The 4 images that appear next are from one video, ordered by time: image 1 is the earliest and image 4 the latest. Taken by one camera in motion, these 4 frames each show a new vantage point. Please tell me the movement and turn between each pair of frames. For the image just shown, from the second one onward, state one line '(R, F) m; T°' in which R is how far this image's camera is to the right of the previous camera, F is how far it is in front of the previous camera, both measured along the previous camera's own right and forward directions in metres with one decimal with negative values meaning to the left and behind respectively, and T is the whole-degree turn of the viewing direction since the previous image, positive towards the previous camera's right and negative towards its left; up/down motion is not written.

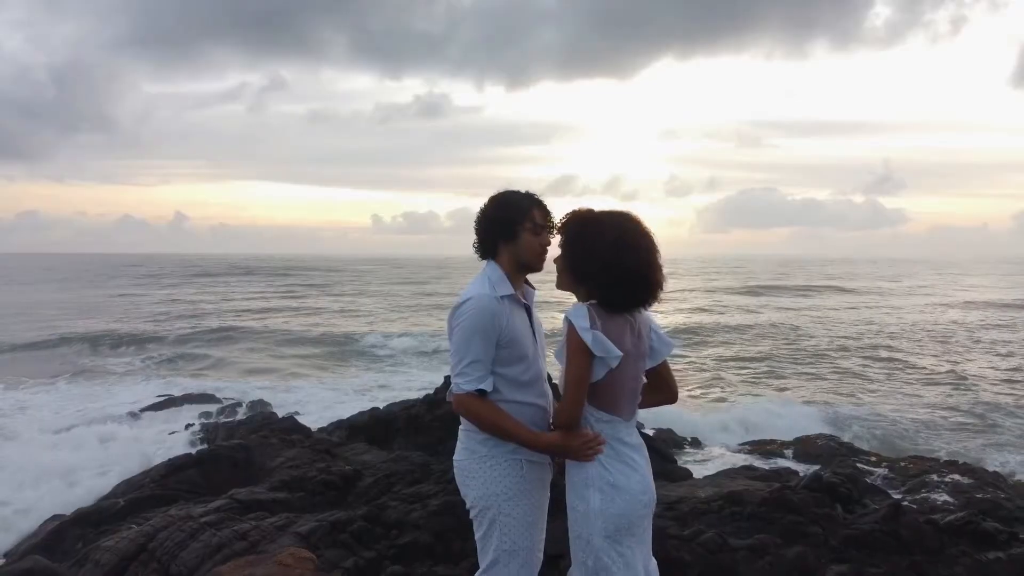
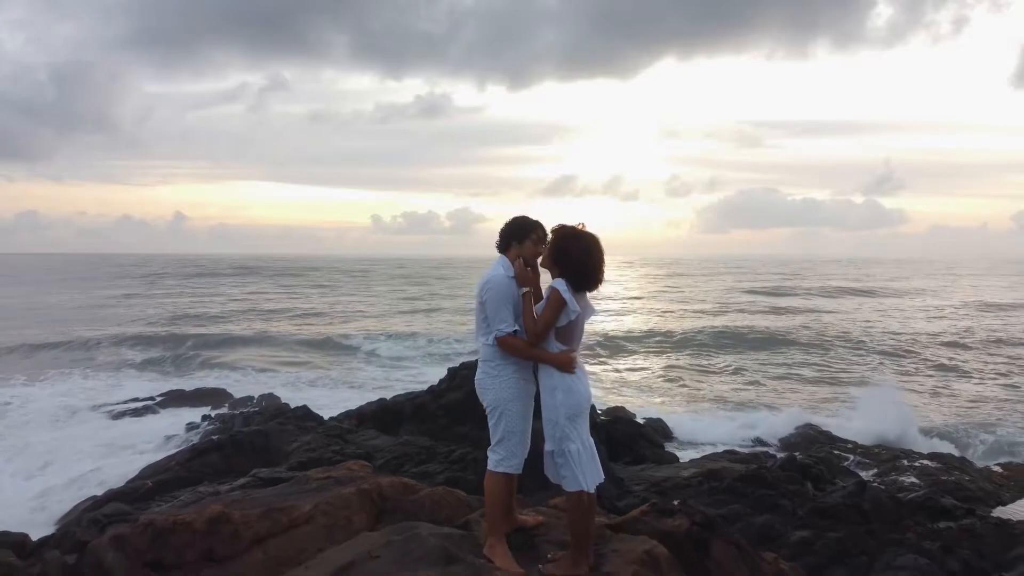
(-0.7, -0.9) m; 0°
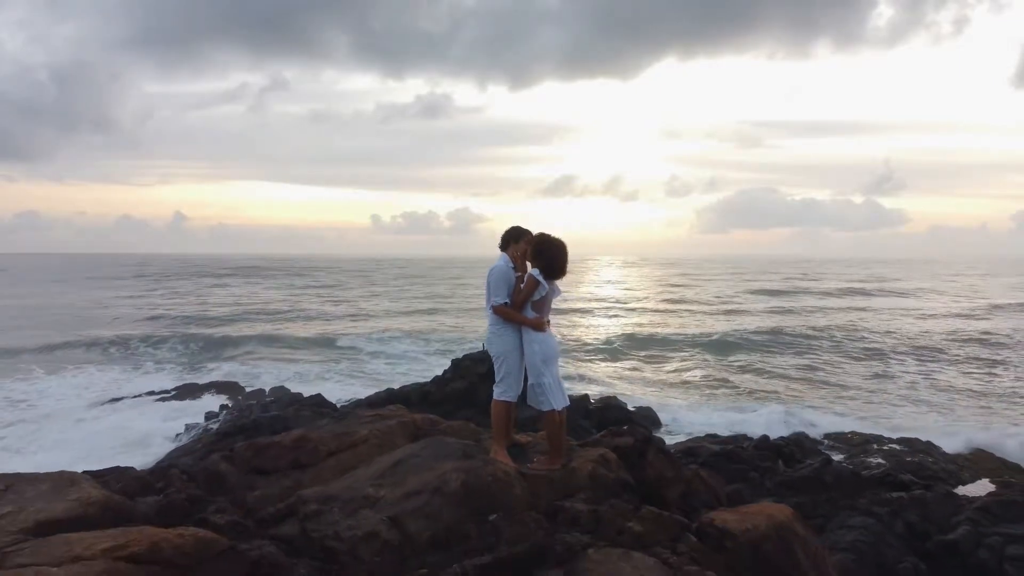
(-0.4, +0.8) m; 0°
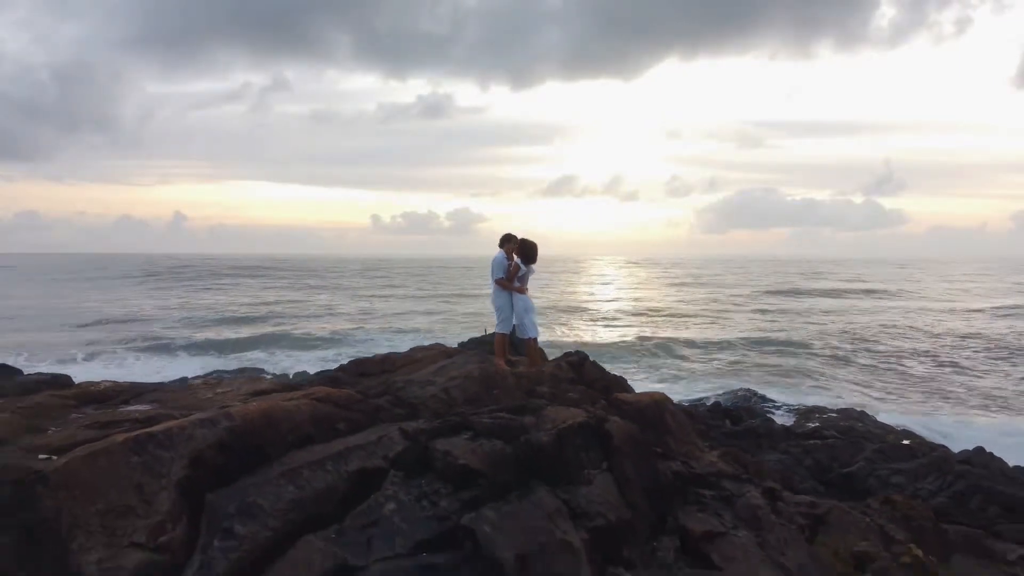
(0.0, -2.3) m; 0°
